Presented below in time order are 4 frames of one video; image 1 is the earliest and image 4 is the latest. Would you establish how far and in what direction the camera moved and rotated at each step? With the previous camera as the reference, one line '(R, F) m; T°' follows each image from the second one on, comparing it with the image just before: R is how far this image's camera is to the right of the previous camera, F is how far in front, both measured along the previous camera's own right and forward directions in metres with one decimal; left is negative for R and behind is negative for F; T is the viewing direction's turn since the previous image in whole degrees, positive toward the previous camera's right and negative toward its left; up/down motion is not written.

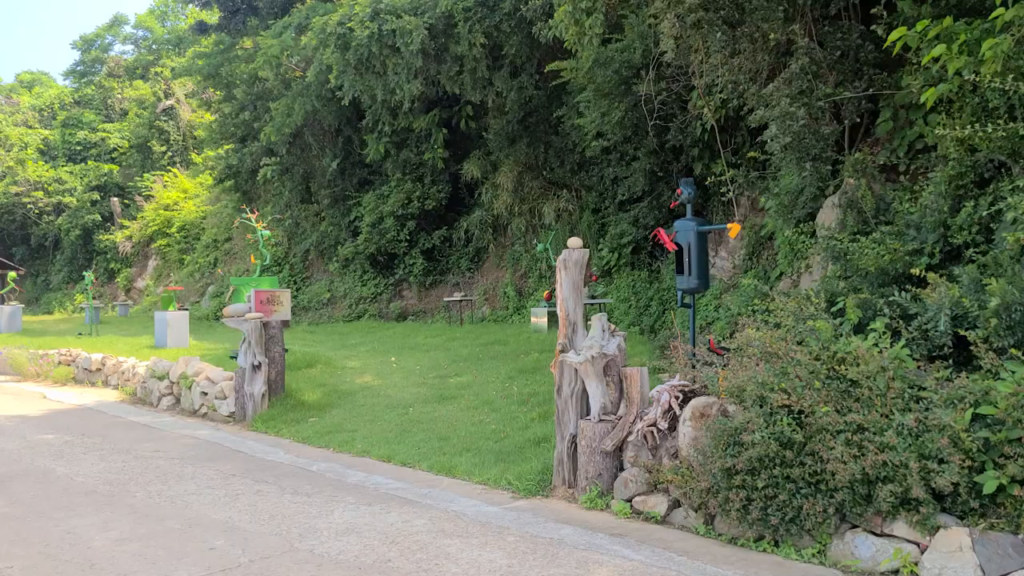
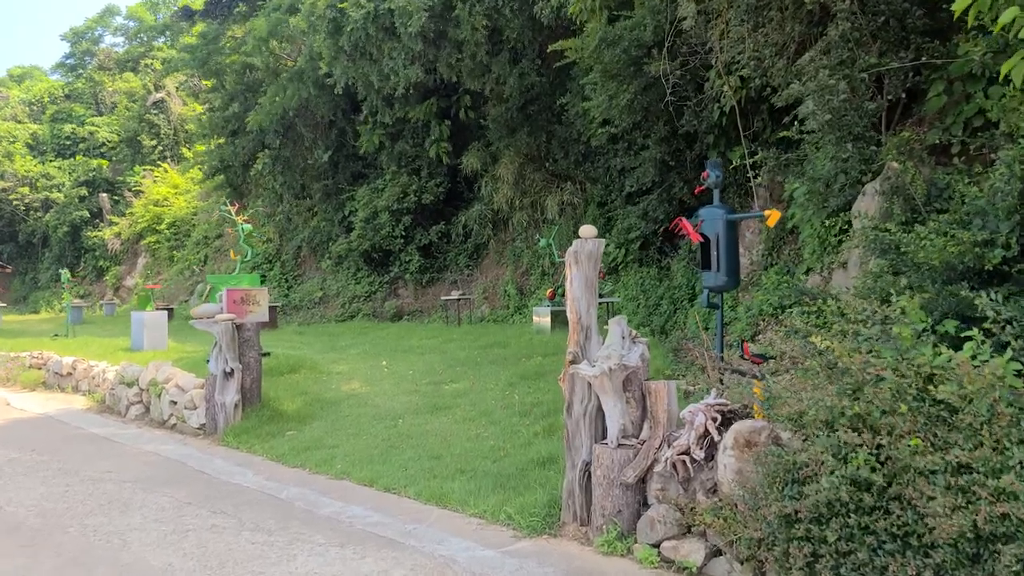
(0.0, +0.9) m; 0°
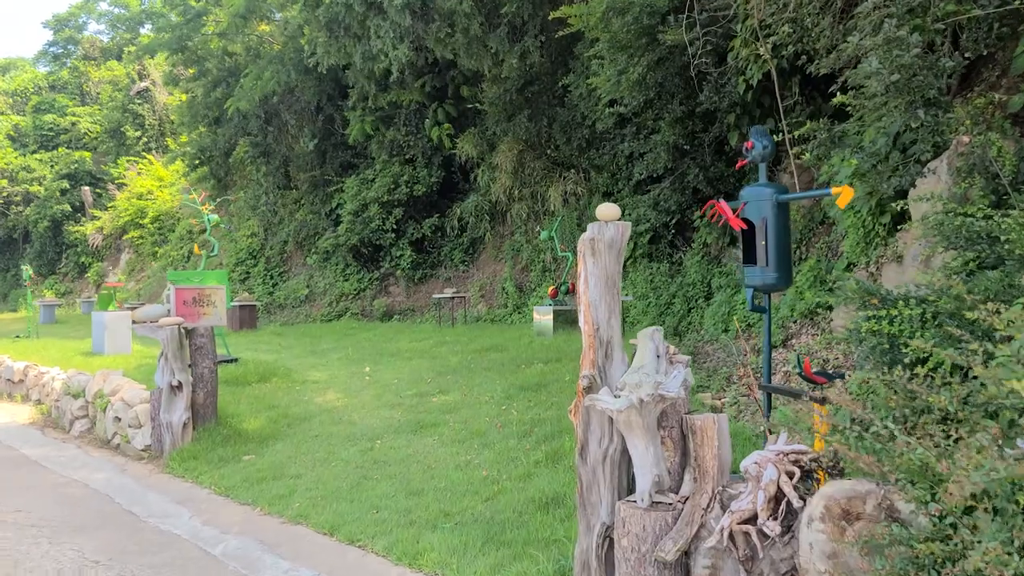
(0.0, +1.1) m; 0°
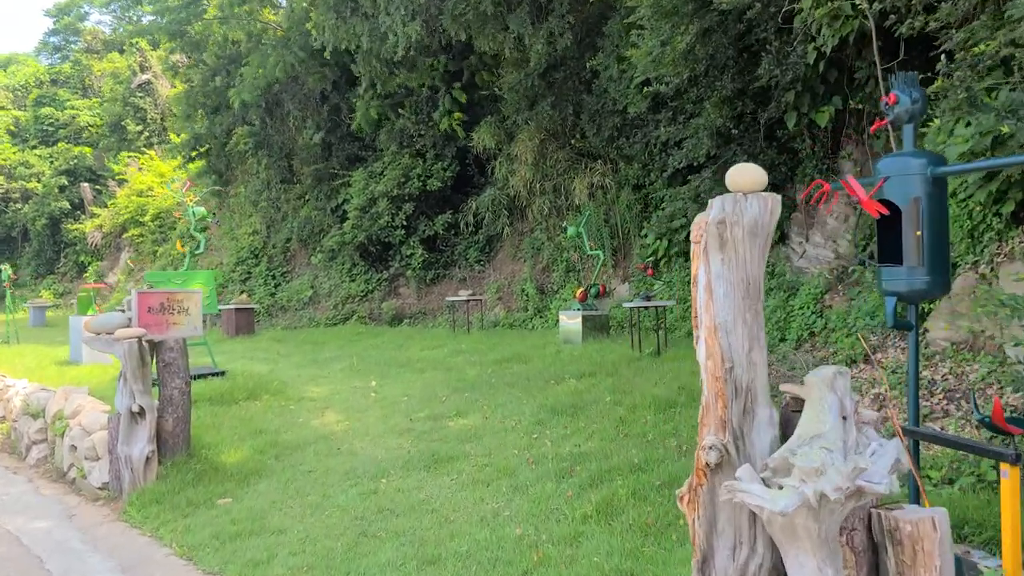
(-0.2, +1.2) m; -1°
